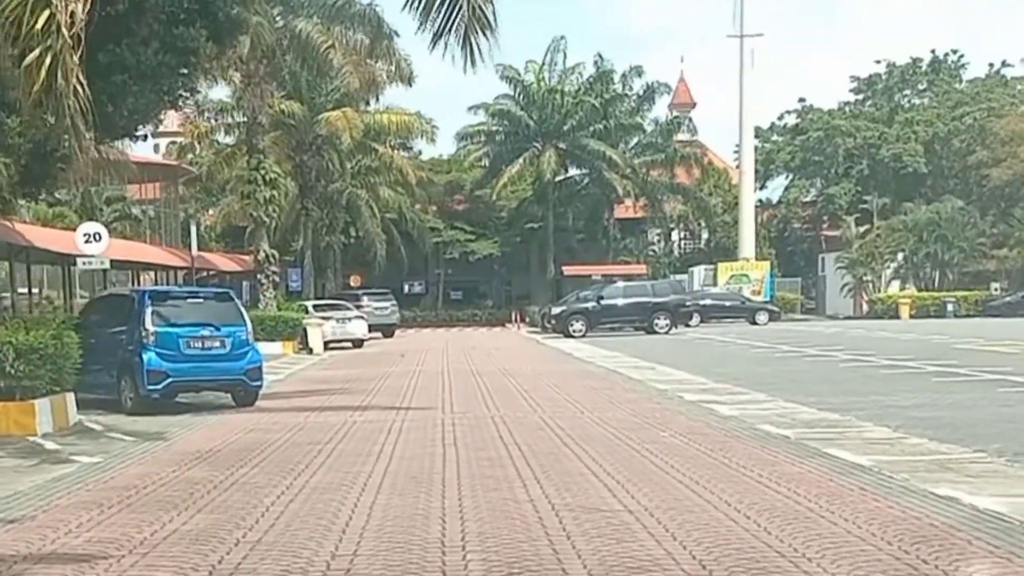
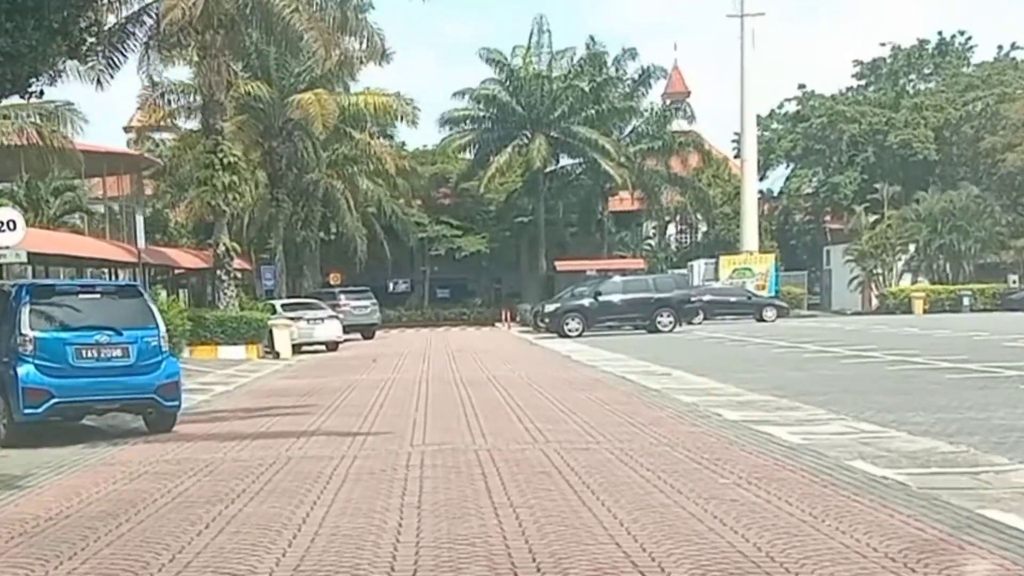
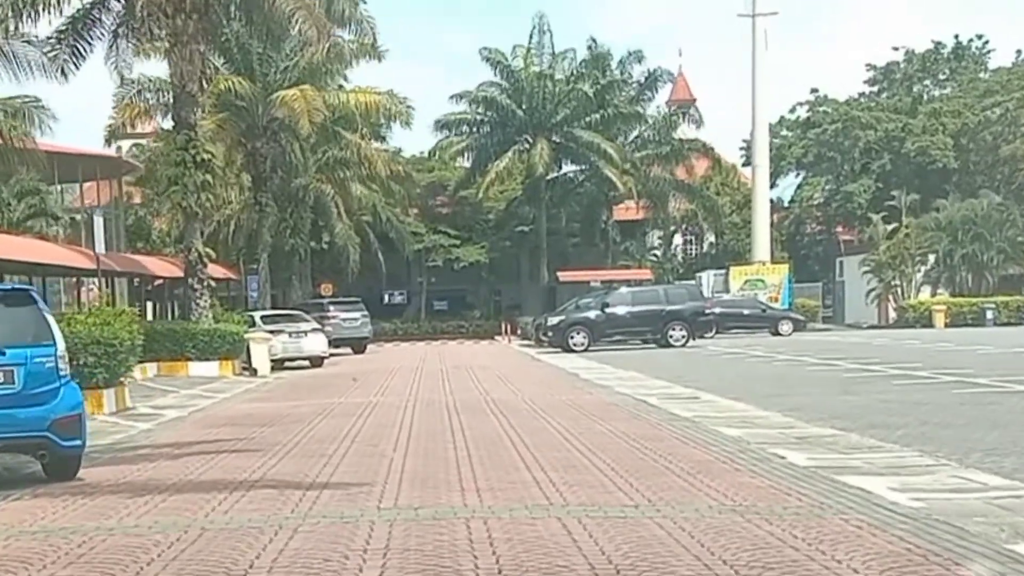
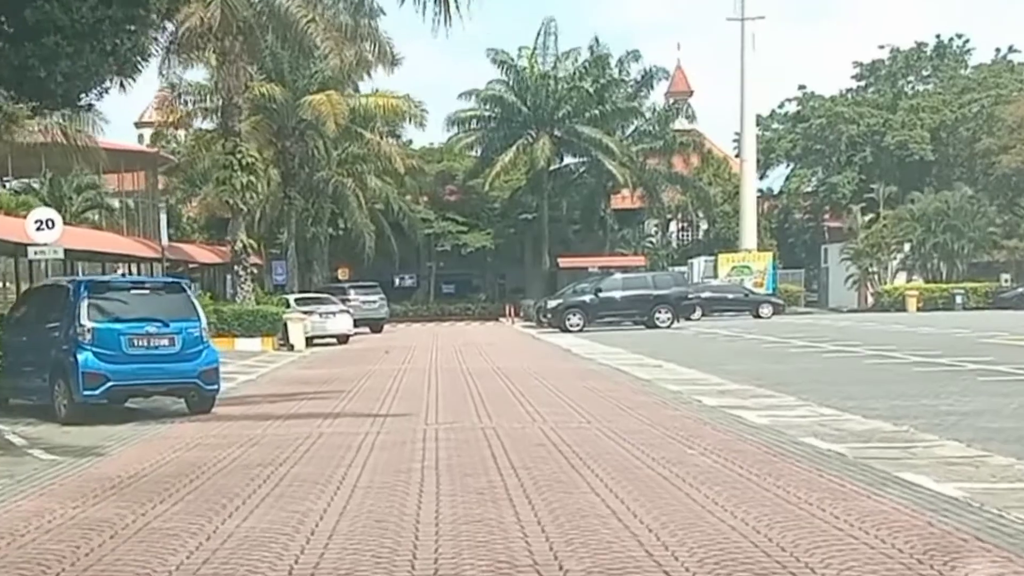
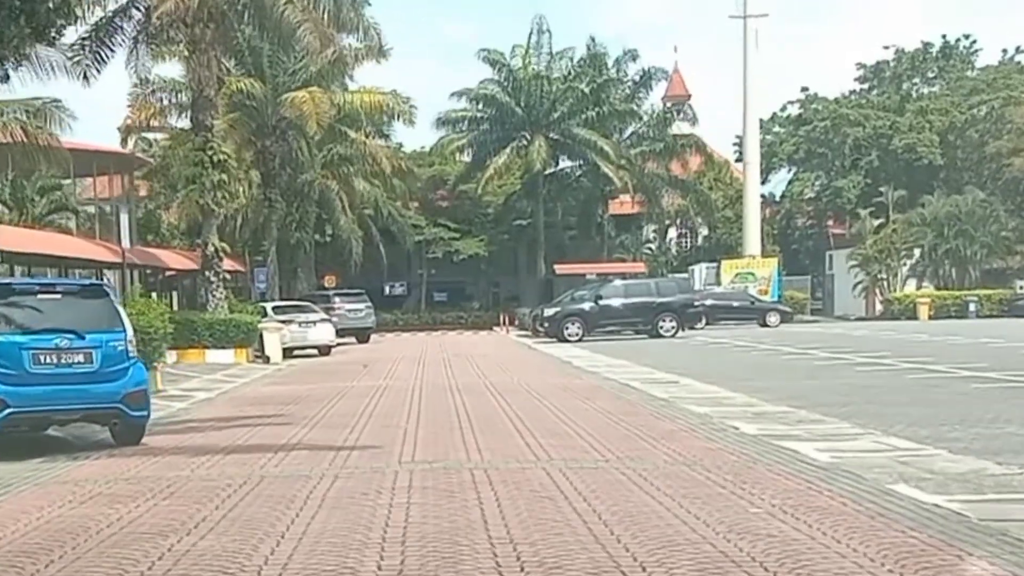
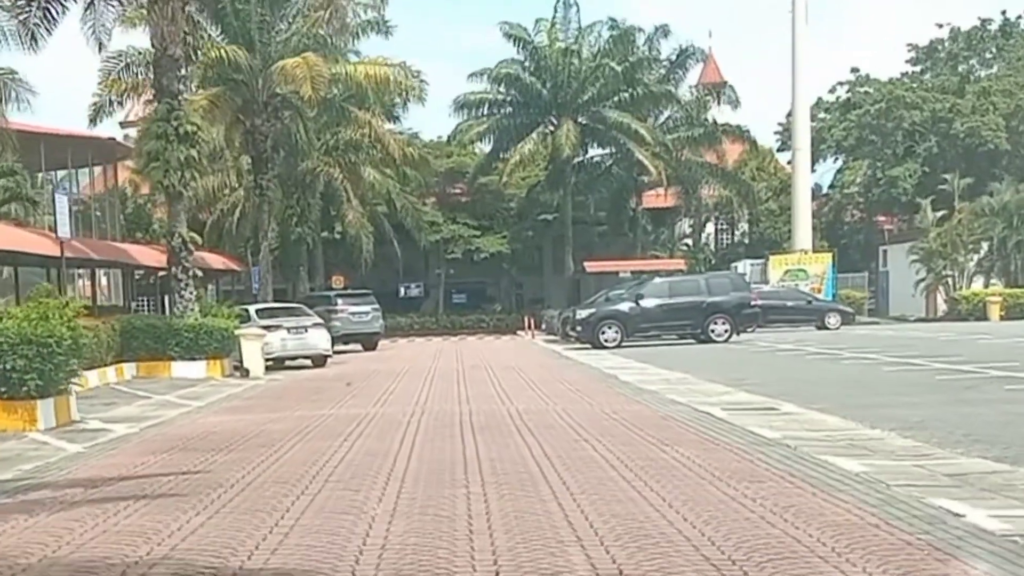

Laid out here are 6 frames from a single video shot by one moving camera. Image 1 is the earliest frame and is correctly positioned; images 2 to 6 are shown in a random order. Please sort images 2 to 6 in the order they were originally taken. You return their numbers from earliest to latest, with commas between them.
4, 2, 5, 3, 6
